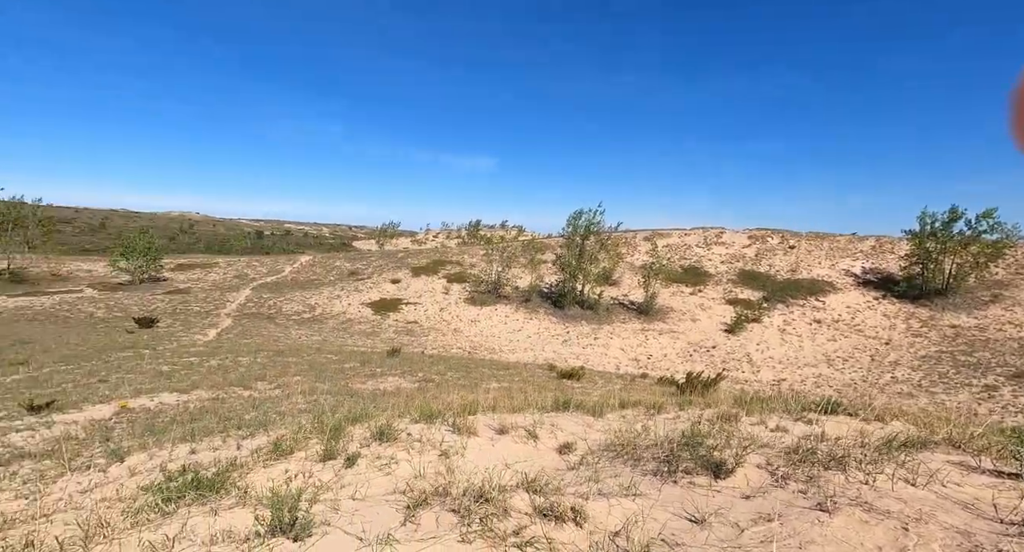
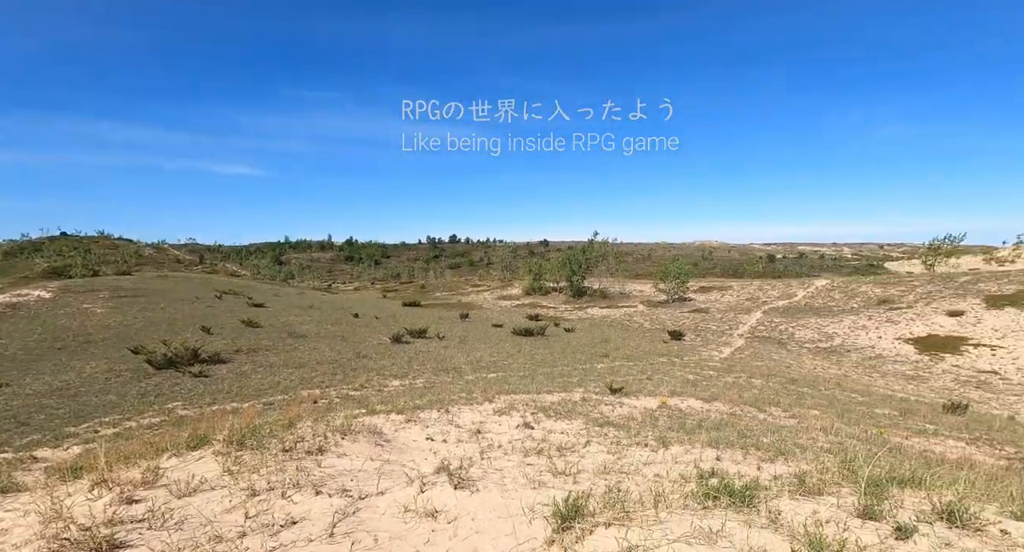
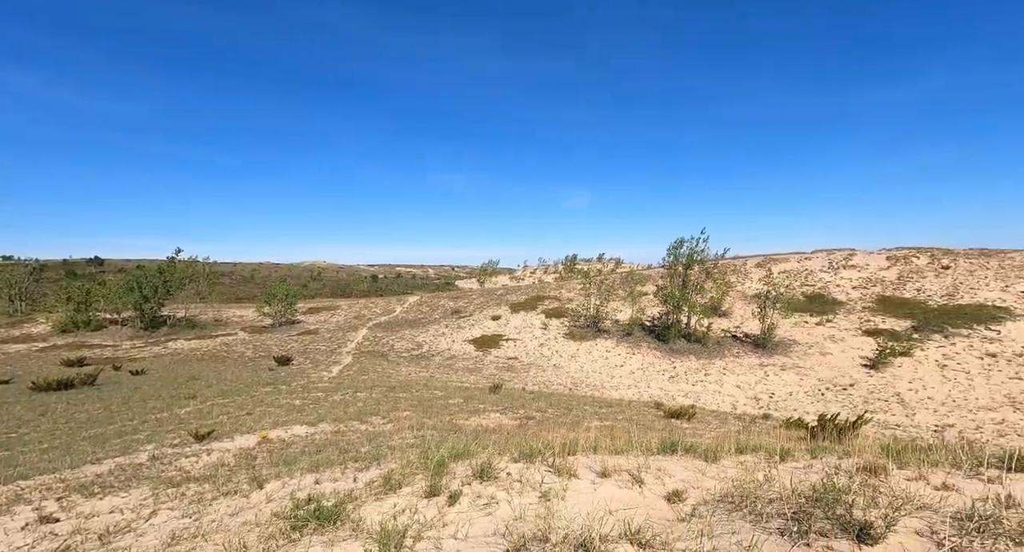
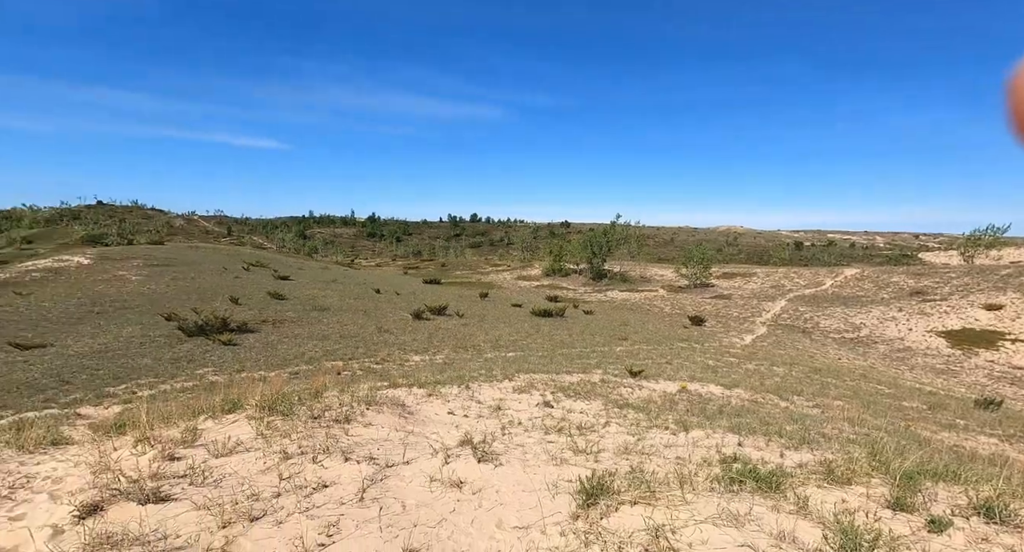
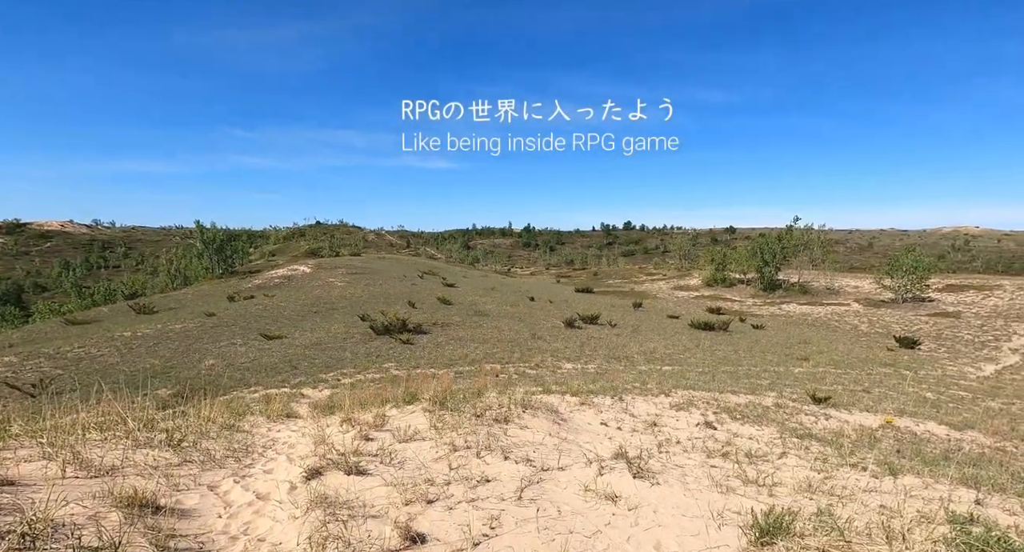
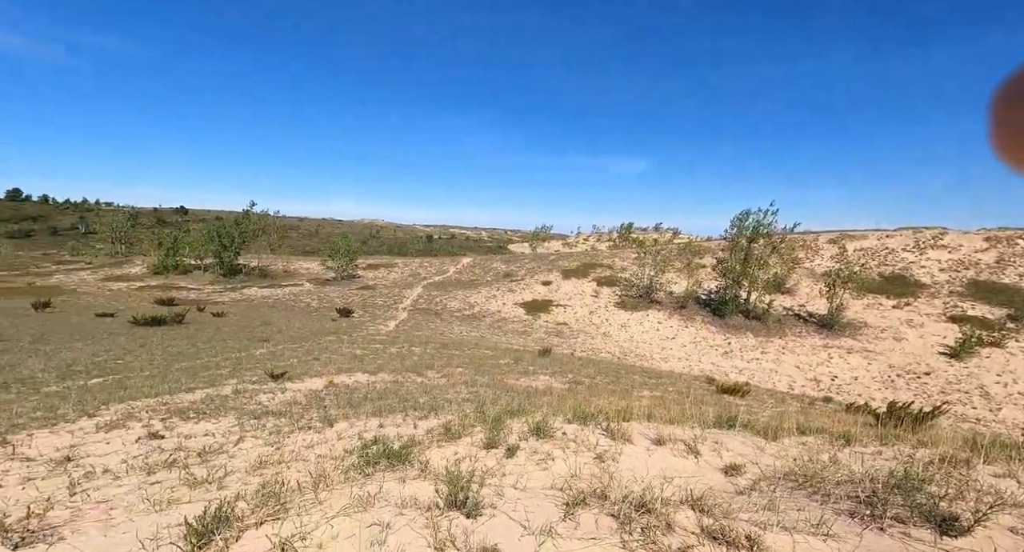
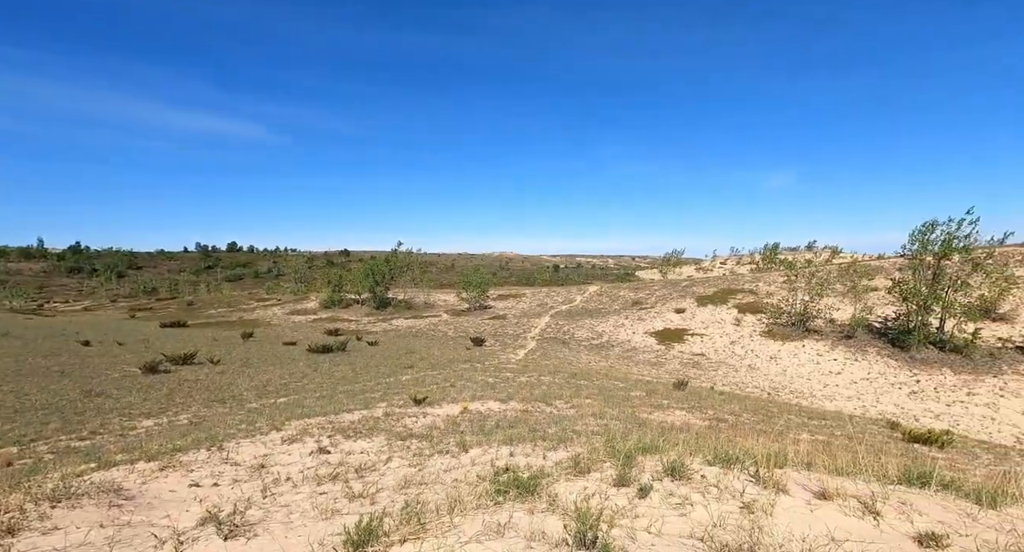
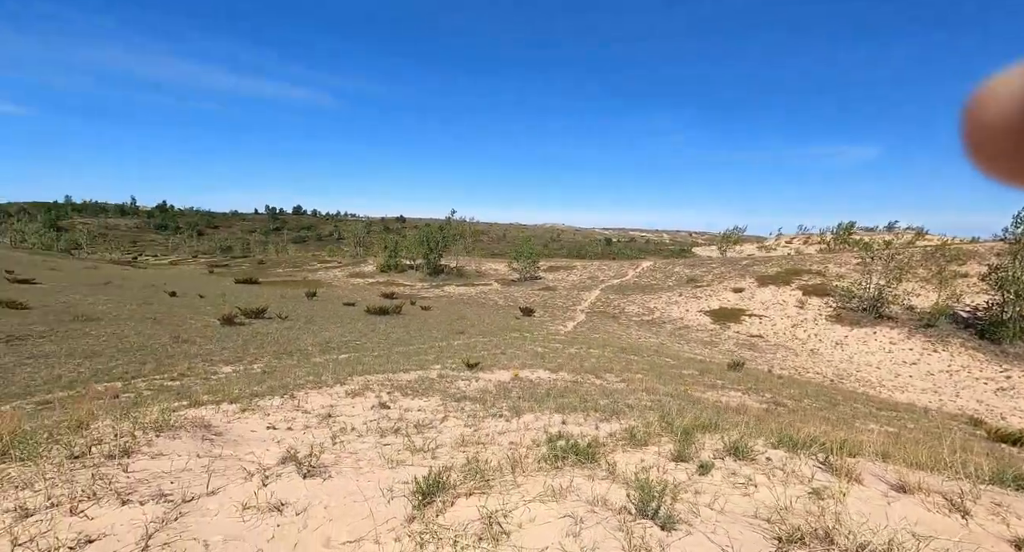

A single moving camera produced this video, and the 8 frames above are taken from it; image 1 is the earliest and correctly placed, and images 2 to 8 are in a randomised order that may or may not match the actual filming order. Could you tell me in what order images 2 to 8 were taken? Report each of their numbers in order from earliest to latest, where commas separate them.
6, 8, 4, 5, 2, 7, 3
